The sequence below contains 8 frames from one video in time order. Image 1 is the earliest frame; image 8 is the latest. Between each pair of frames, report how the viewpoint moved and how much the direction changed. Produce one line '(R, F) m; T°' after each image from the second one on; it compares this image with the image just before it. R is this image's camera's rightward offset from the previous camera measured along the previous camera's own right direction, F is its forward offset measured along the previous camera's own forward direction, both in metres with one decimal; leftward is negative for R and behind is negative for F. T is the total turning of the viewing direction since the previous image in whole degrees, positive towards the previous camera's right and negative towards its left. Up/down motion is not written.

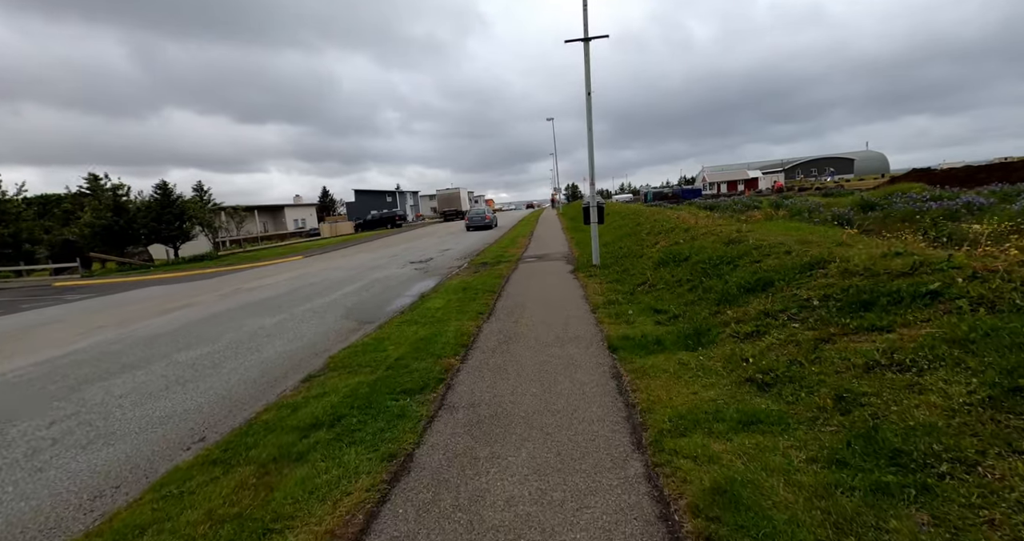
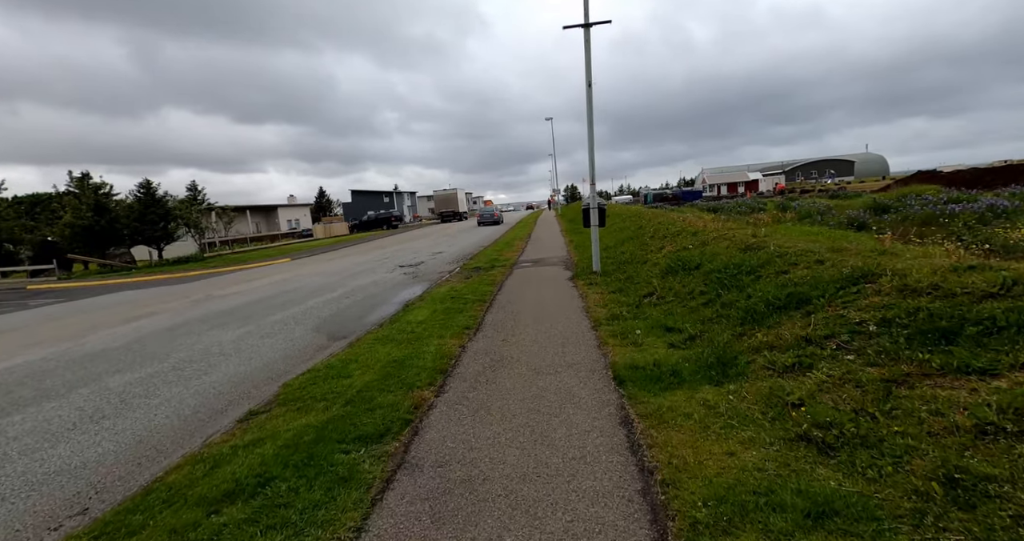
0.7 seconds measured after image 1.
(+0.1, +0.9) m; 0°
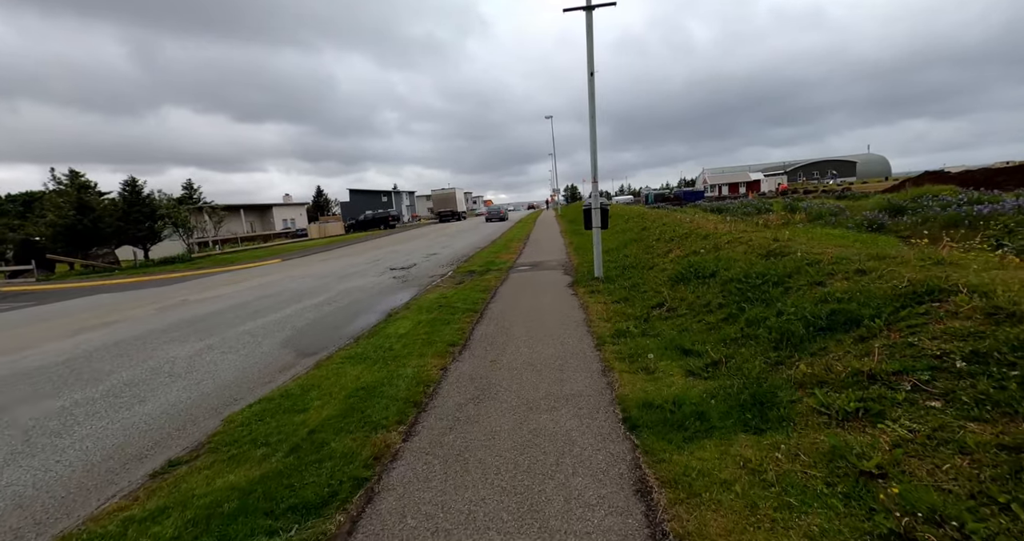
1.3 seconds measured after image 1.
(+0.1, +0.8) m; 0°
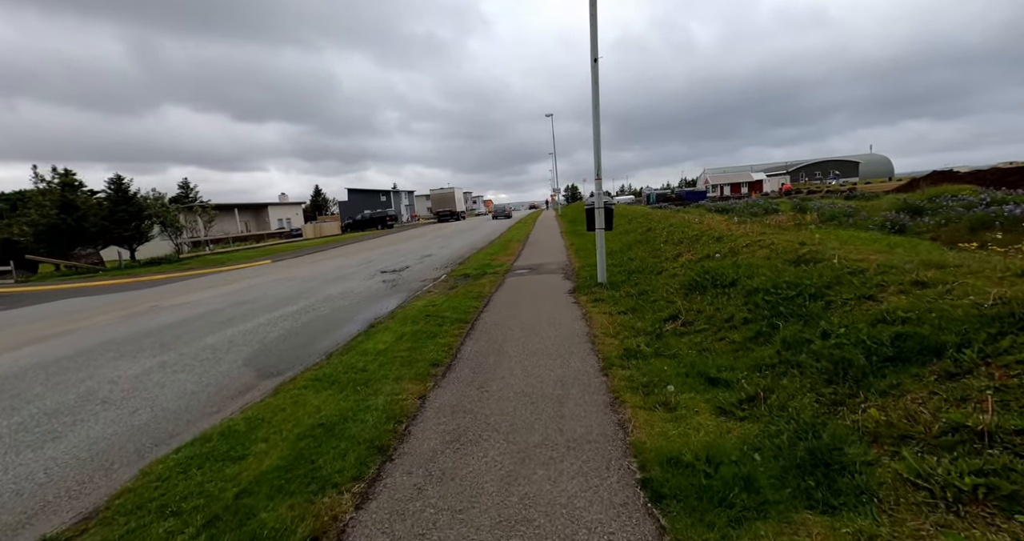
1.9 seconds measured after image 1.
(+0.1, +0.8) m; 0°
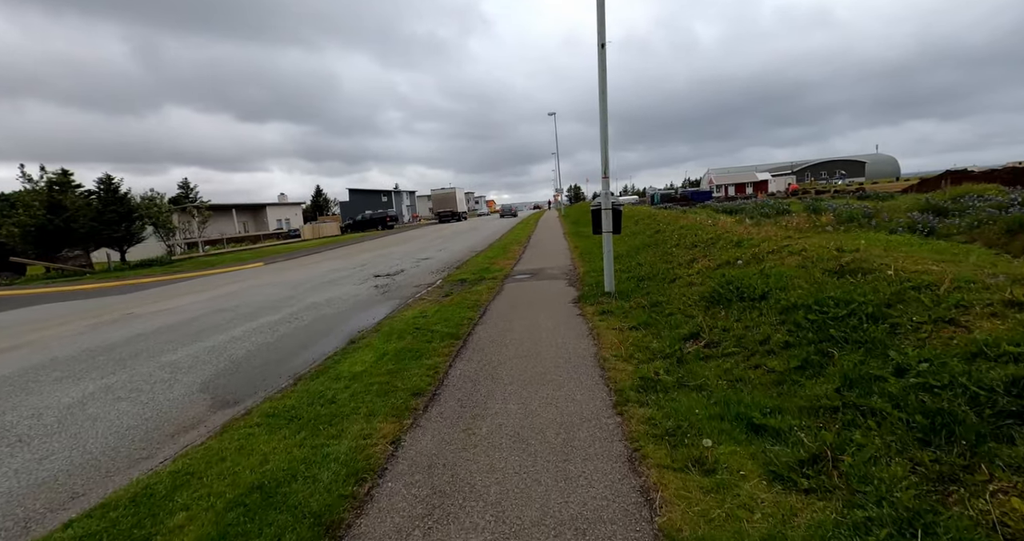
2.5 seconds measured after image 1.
(+0.1, +0.8) m; 0°
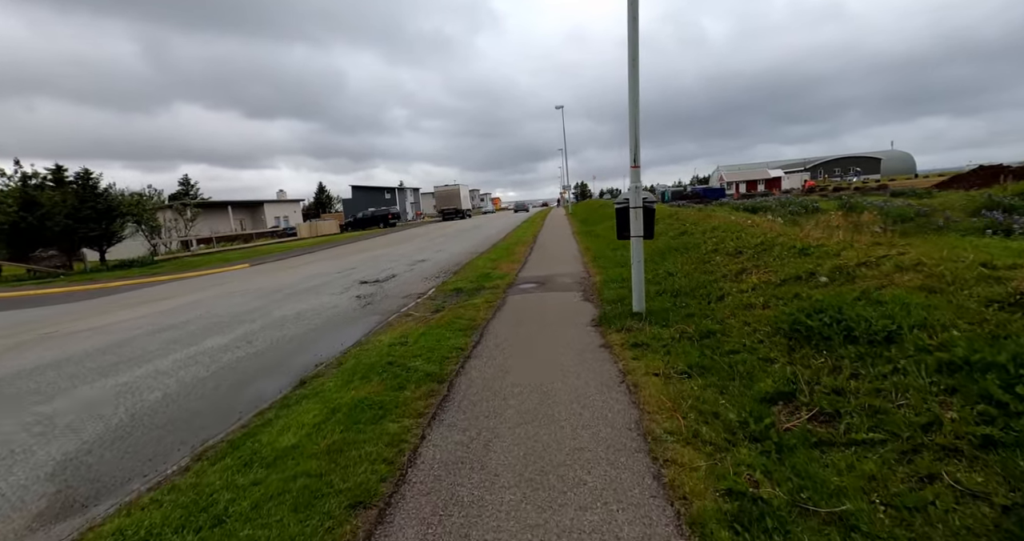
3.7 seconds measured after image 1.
(0.0, +1.7) m; -1°
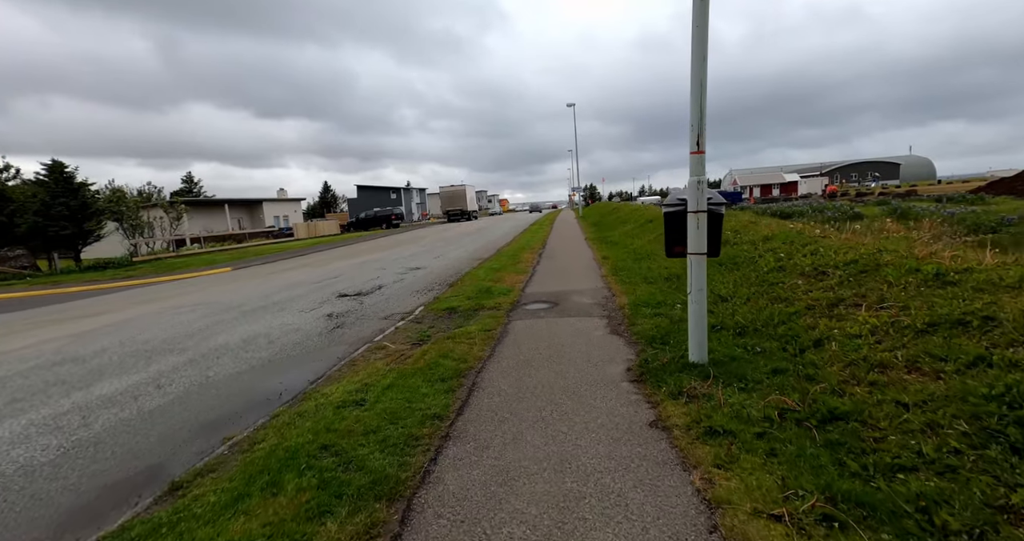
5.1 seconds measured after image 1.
(0.0, +1.9) m; -1°
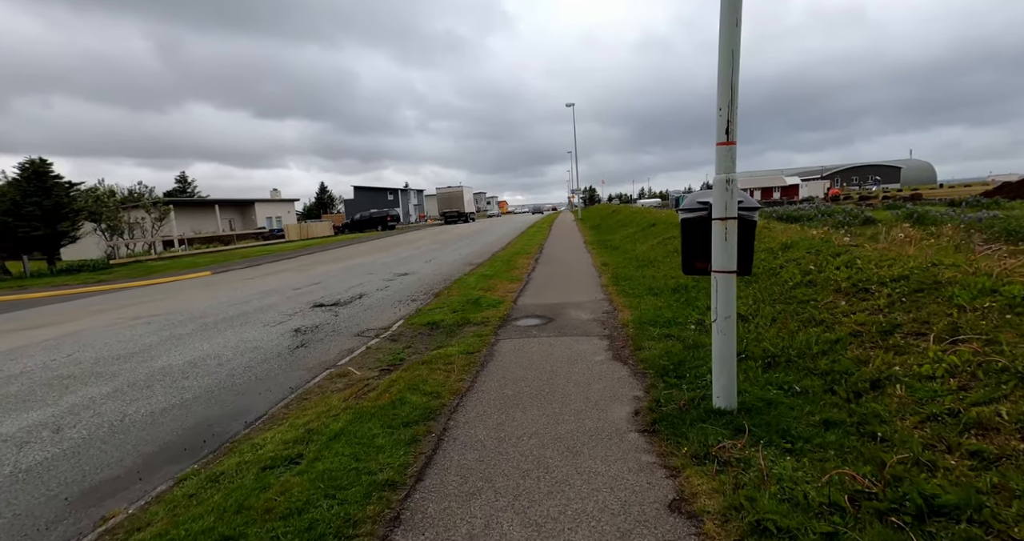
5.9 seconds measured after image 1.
(+0.2, +0.9) m; 0°
